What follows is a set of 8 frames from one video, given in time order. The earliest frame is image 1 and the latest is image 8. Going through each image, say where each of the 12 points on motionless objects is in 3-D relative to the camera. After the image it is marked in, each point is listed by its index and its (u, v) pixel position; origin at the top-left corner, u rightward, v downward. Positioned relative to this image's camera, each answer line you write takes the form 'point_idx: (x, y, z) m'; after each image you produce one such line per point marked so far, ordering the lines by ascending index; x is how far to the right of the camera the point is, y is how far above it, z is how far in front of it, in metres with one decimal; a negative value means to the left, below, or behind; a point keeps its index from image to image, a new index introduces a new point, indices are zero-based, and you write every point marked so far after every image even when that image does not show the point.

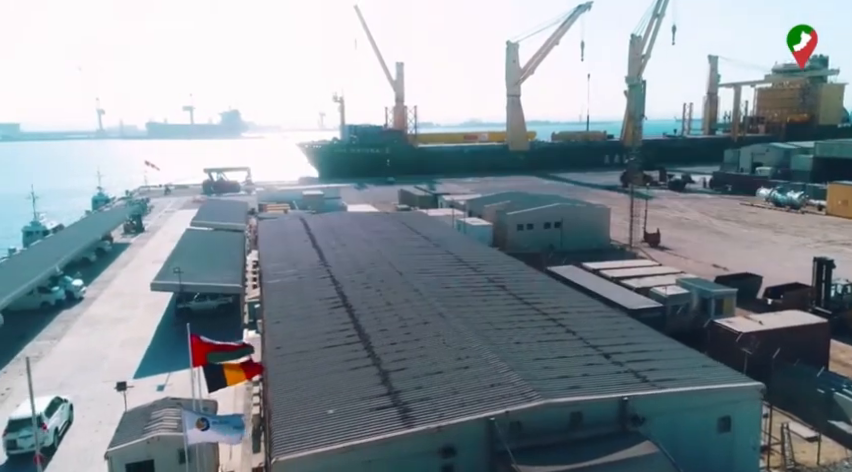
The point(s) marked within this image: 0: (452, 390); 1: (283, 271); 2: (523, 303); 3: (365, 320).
0: (+0.4, -2.2, +9.1) m
1: (-3.2, -0.8, +14.2) m
2: (+1.9, -1.3, +12.4) m
3: (-1.1, -1.5, +11.5) m
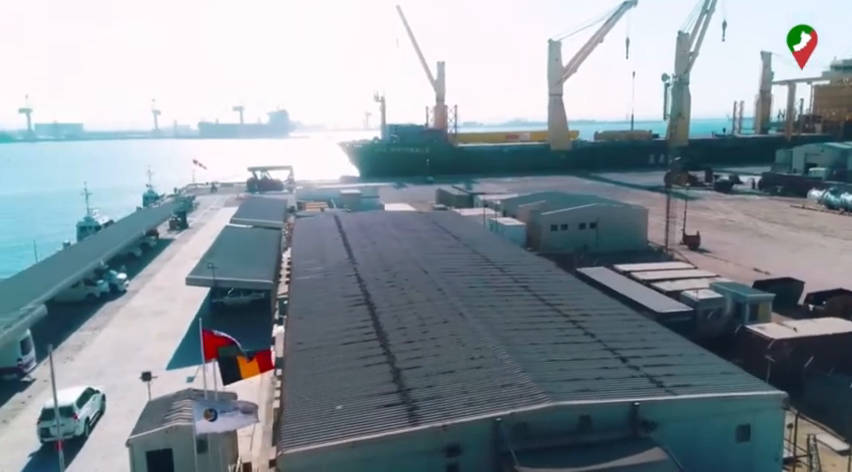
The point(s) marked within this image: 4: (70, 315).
0: (+0.5, -2.2, +9.2) m
1: (-2.6, -0.7, +14.5) m
2: (+2.3, -1.3, +12.3) m
3: (-0.8, -1.5, +11.7) m
4: (-8.5, -1.9, +15.4) m
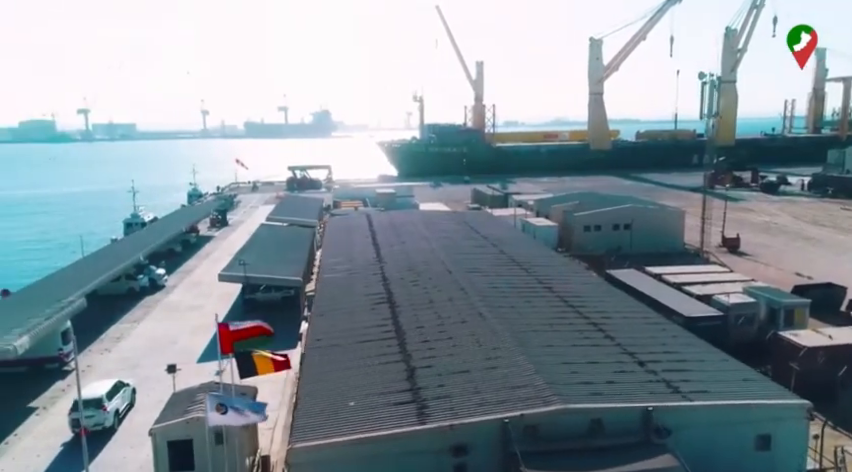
0: (+0.7, -2.2, +9.2) m
1: (-2.0, -0.7, +14.8) m
2: (+2.7, -1.3, +12.2) m
3: (-0.4, -1.5, +11.8) m
4: (-7.9, -1.8, +16.1) m
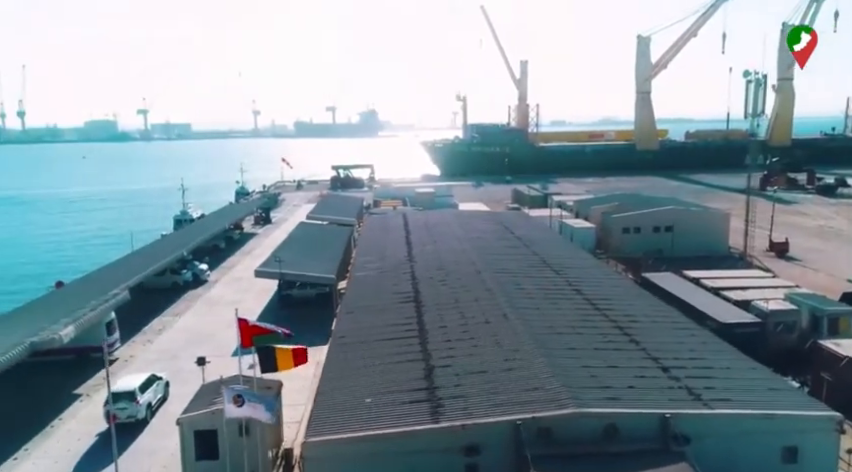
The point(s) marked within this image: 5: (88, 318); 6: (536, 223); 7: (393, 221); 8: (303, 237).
0: (+0.9, -2.2, +9.2) m
1: (-1.3, -0.7, +15.0) m
2: (+3.1, -1.4, +12.1) m
3: (+0.1, -1.5, +11.9) m
4: (-7.0, -1.7, +16.8) m
5: (-6.8, -1.6, +13.1) m
6: (+3.2, +0.4, +19.1) m
7: (-1.0, +0.4, +19.0) m
8: (-3.5, 0.0, +18.3) m
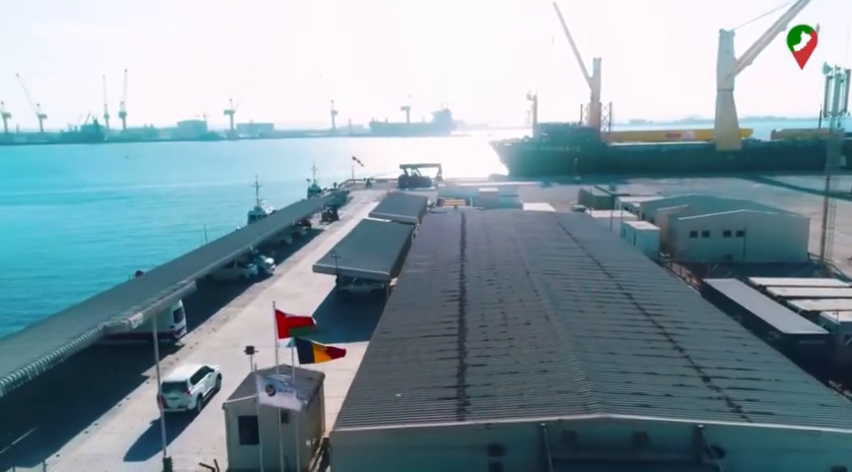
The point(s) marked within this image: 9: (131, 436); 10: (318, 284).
0: (+1.3, -2.2, +9.2) m
1: (-0.1, -0.6, +15.2) m
2: (+3.9, -1.4, +11.8) m
3: (+0.8, -1.5, +12.0) m
4: (-5.6, -1.6, +17.8) m
5: (-5.8, -1.5, +14.0) m
6: (+4.9, +0.3, +18.7) m
7: (+0.8, +0.5, +19.2) m
8: (-1.8, 0.0, +18.8) m
9: (-5.0, -3.4, +11.0) m
10: (-3.1, -1.4, +18.4) m
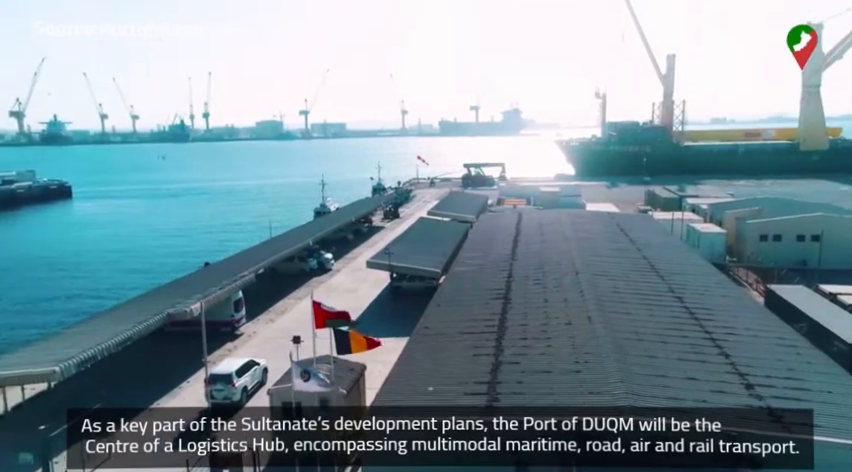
0: (+1.7, -2.2, +9.2) m
1: (+1.1, -0.6, +15.3) m
2: (+4.6, -1.4, +11.4) m
3: (+1.6, -1.4, +12.0) m
4: (-4.1, -1.4, +18.5) m
5: (-4.8, -1.3, +14.8) m
6: (+6.5, +0.3, +18.2) m
7: (+2.4, +0.5, +19.1) m
8: (-0.2, +0.1, +19.0) m
9: (-4.4, -3.2, +11.7) m
10: (-1.5, -1.3, +18.8) m
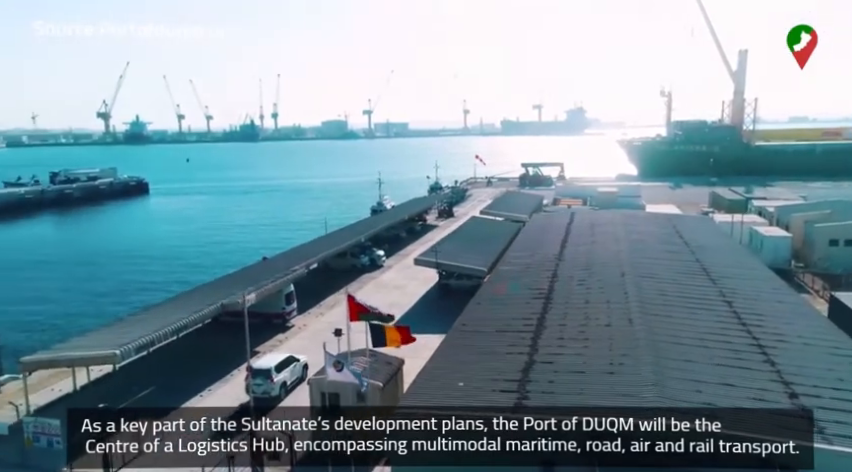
0: (+2.1, -2.1, +9.0) m
1: (+2.1, -0.6, +15.2) m
2: (+5.3, -1.5, +10.9) m
3: (+2.3, -1.4, +11.8) m
4: (-2.6, -1.3, +18.9) m
5: (-3.7, -1.2, +15.3) m
6: (+7.9, +0.2, +17.5) m
7: (+3.9, +0.5, +18.8) m
8: (+1.3, +0.1, +19.0) m
9: (-3.7, -3.1, +12.2) m
10: (0.0, -1.2, +19.0) m
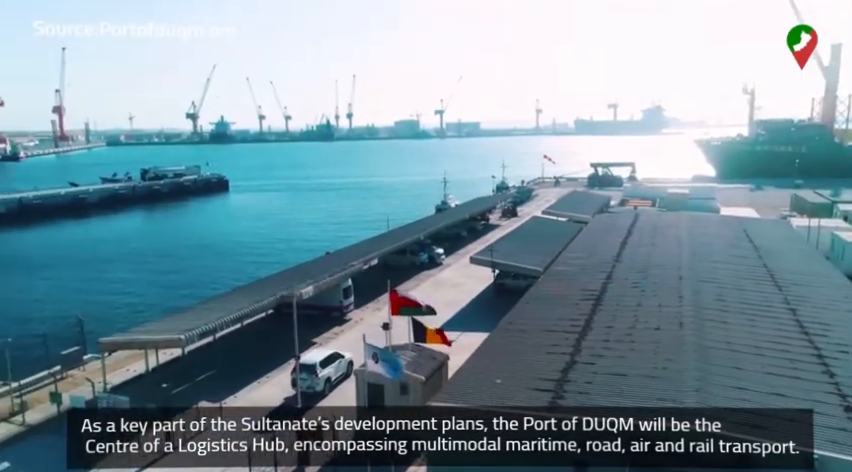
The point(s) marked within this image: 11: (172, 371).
0: (+2.6, -2.1, +8.8) m
1: (+3.4, -0.6, +14.9) m
2: (+5.9, -1.5, +10.3) m
3: (+3.1, -1.4, +11.5) m
4: (-0.9, -1.2, +19.2) m
5: (-2.5, -1.1, +15.7) m
6: (+9.4, +0.1, +16.5) m
7: (+5.6, +0.5, +18.3) m
8: (+3.0, +0.2, +18.8) m
9: (-2.8, -3.0, +12.6) m
10: (+1.7, -1.2, +18.9) m
11: (-5.4, -2.9, +13.8) m
